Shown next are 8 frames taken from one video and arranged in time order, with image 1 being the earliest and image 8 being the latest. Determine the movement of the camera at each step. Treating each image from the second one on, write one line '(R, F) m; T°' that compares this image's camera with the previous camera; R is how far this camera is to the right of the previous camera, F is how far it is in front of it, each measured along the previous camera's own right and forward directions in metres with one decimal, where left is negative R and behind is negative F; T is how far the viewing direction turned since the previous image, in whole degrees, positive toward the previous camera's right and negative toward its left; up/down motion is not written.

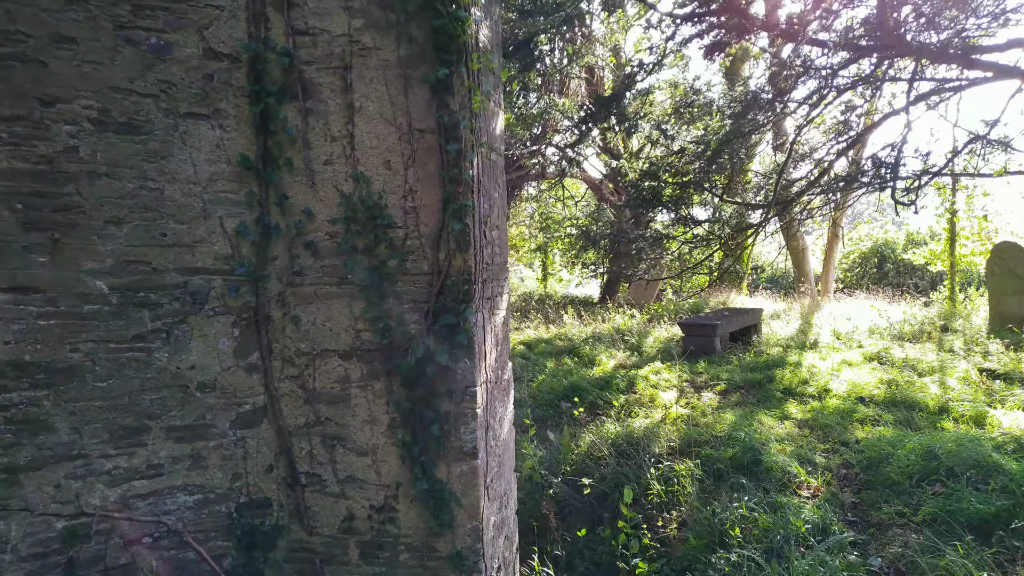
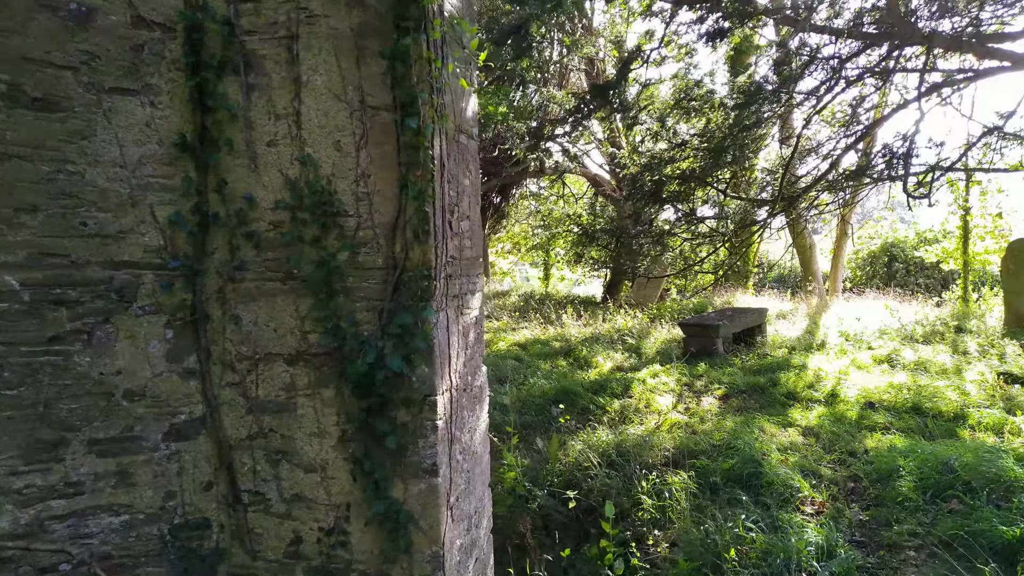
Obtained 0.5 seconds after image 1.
(+0.2, +0.4) m; -1°
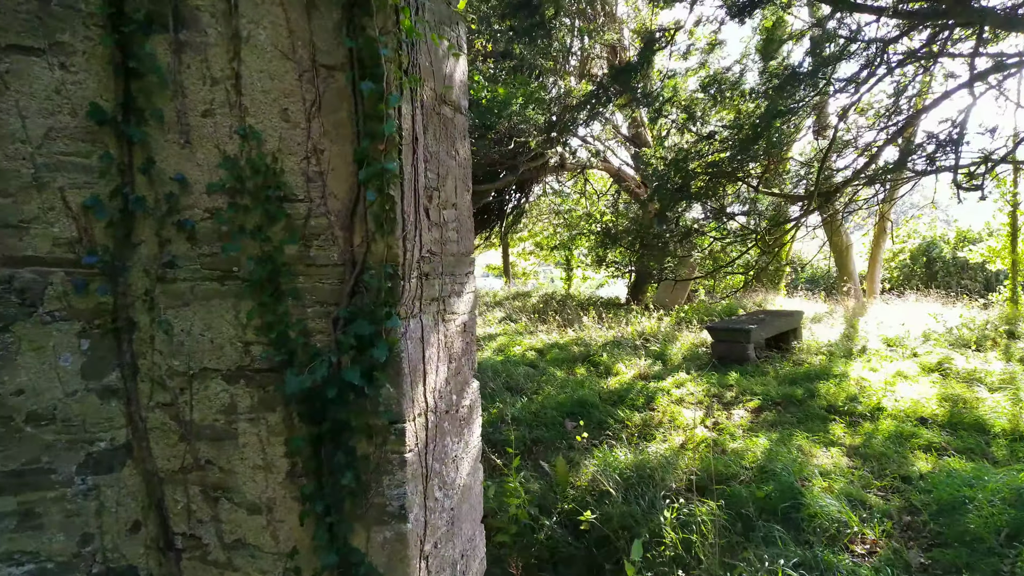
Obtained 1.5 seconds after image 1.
(+0.1, +0.6) m; -2°
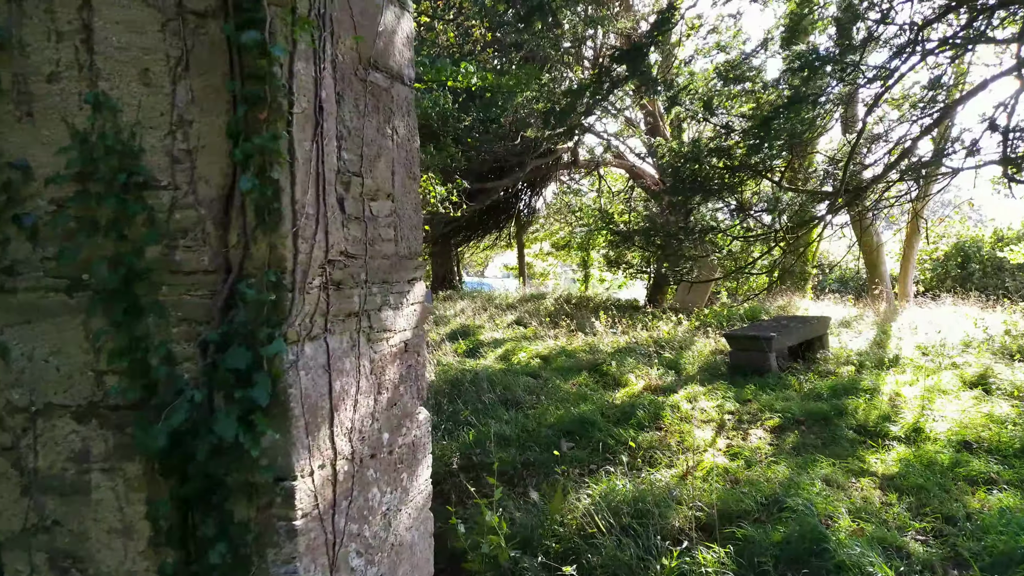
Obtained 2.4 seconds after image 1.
(+0.3, +0.7) m; -2°
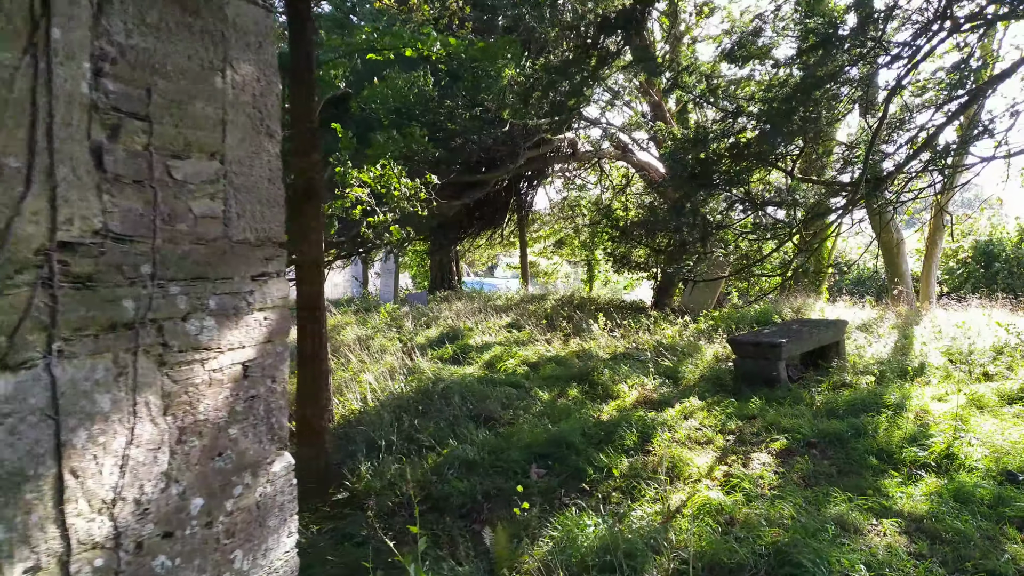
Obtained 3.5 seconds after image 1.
(+0.3, +0.8) m; -1°
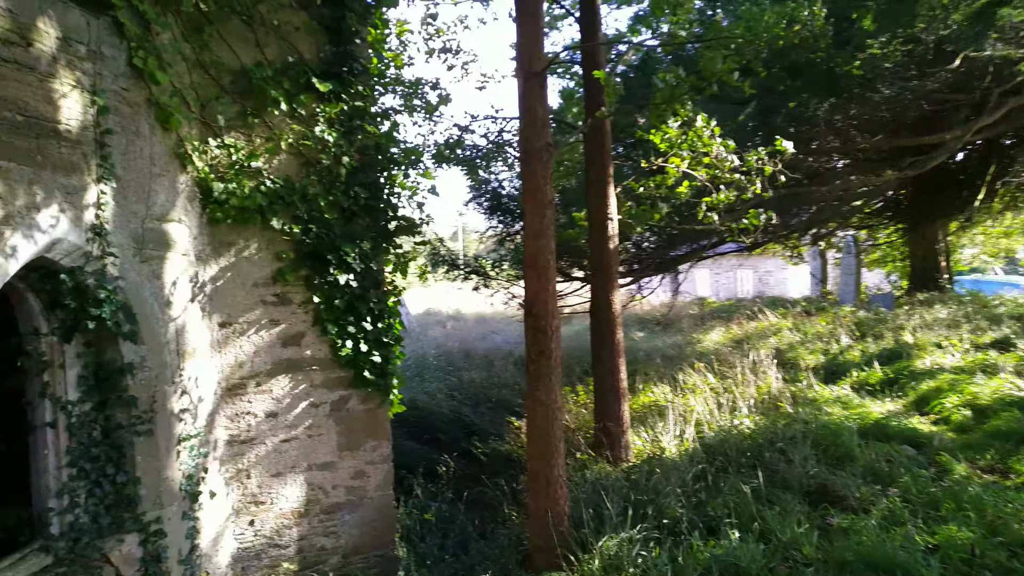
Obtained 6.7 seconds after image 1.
(+0.8, +1.9) m; -35°
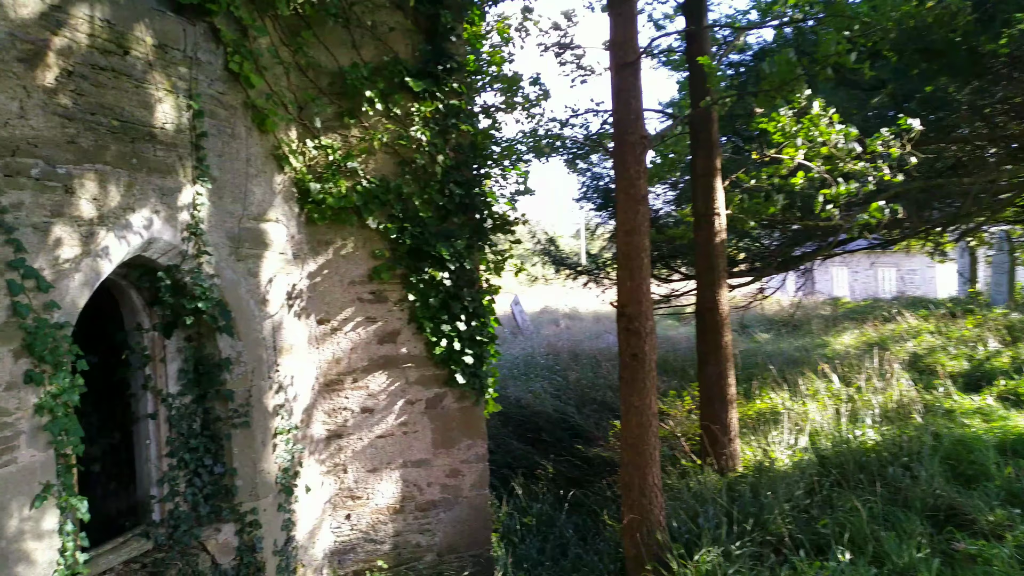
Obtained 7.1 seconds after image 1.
(+0.2, +0.1) m; -9°
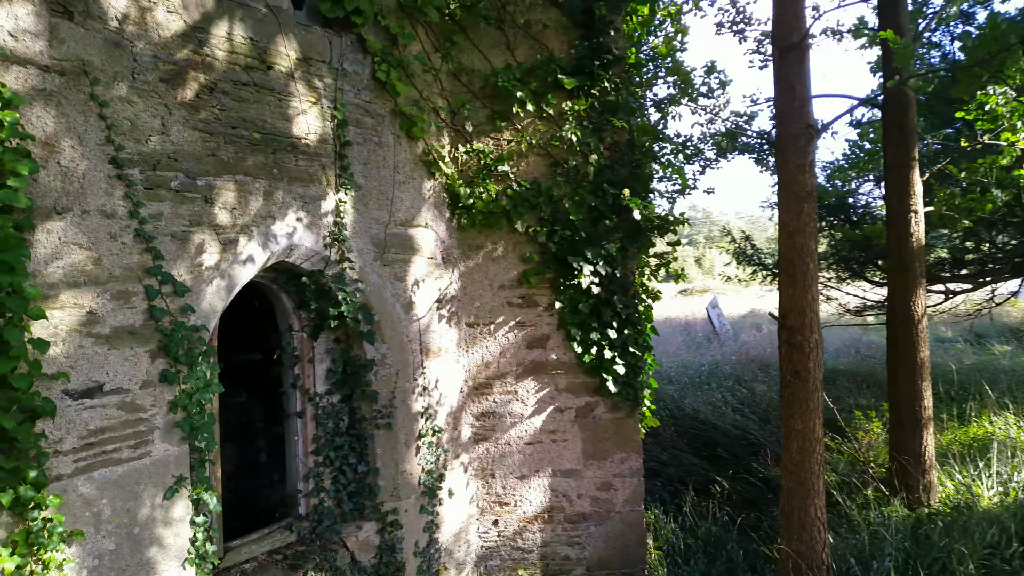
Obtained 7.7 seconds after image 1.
(+0.3, +0.2) m; -15°
